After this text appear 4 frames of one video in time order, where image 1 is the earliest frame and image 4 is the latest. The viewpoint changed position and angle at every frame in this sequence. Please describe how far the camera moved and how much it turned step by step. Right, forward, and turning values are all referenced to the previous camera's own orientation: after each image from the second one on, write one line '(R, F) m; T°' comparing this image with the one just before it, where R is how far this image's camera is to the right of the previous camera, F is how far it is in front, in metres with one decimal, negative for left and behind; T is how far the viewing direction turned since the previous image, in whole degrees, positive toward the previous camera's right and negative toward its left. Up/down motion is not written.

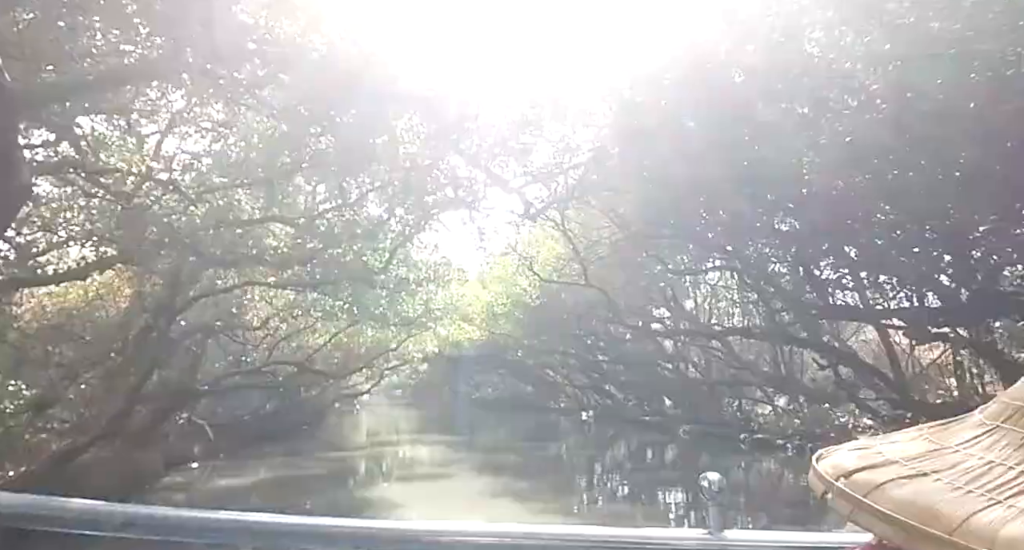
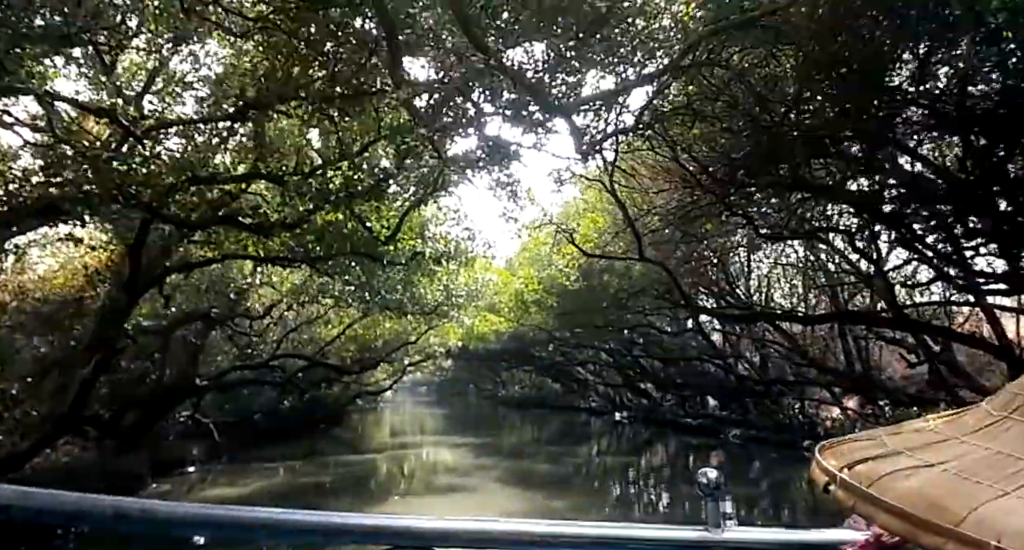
(-0.1, +1.5) m; -2°
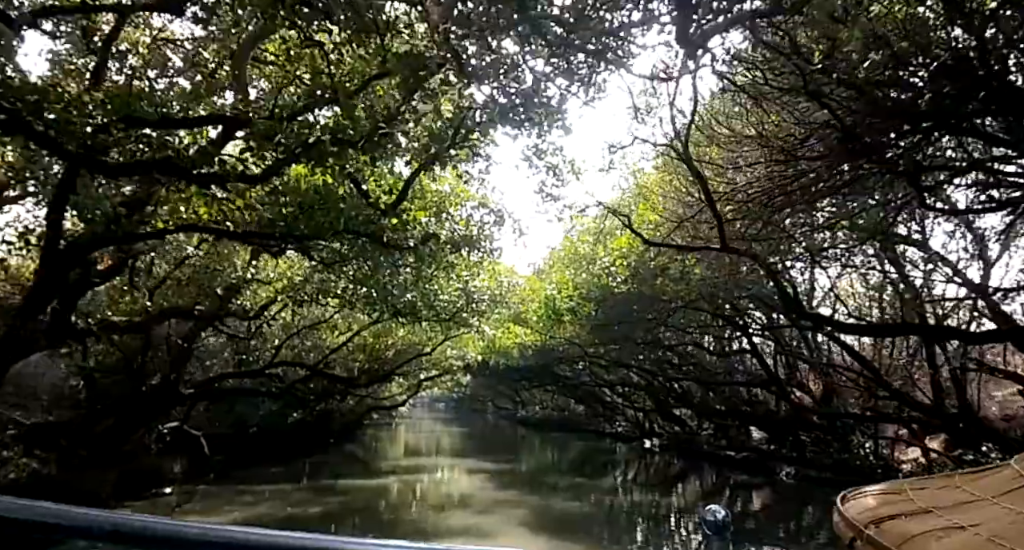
(-0.1, +1.6) m; -2°
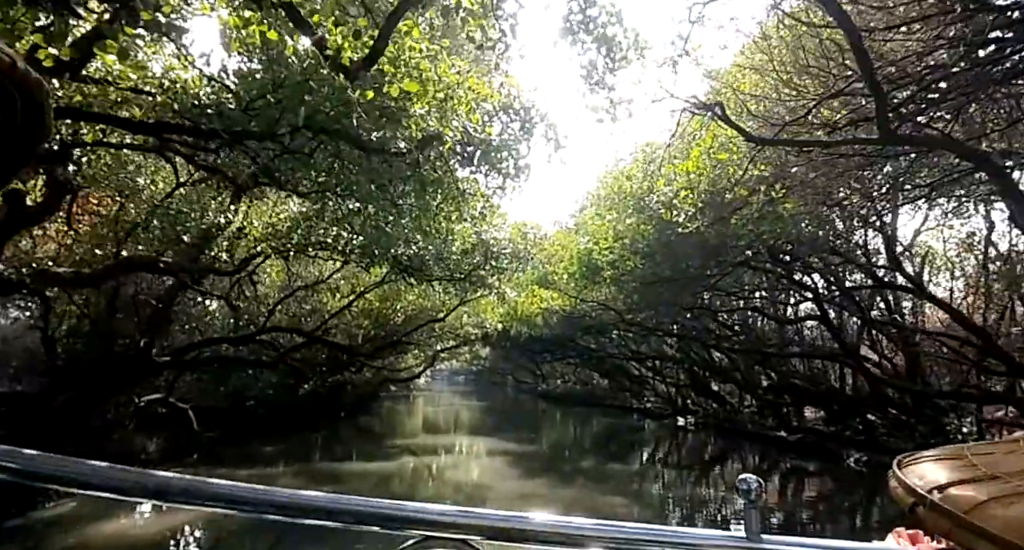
(-0.1, +1.8) m; -2°
